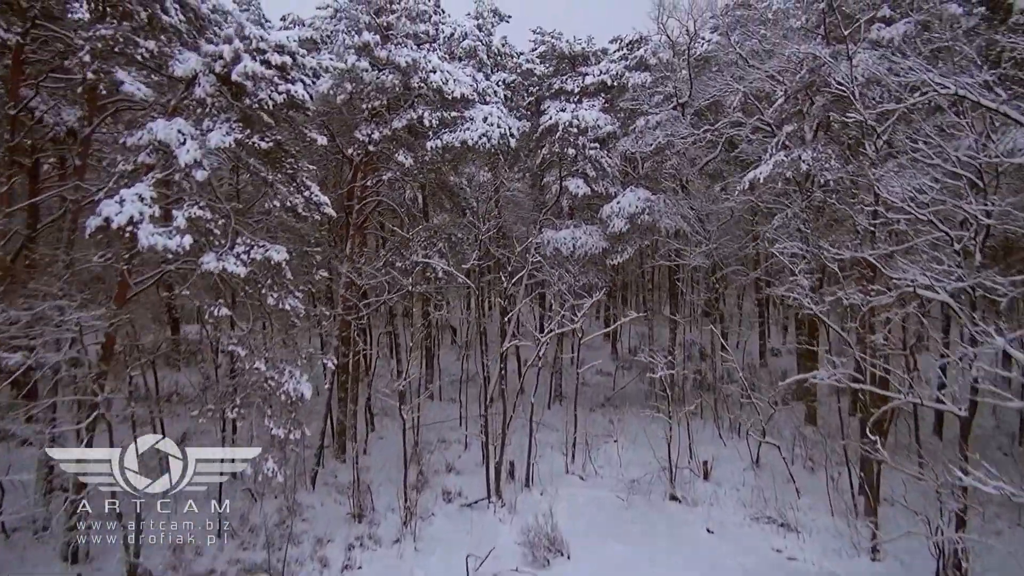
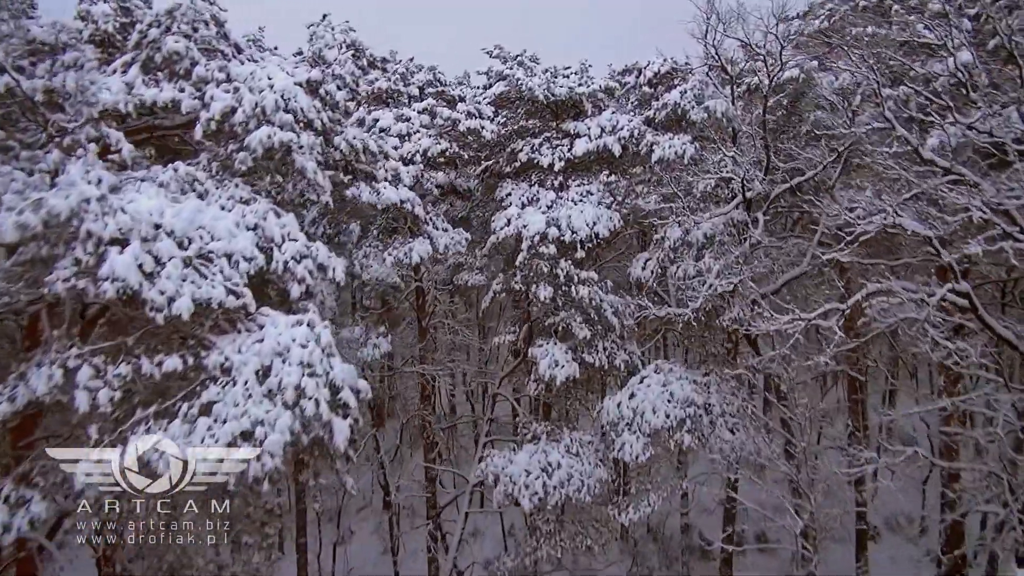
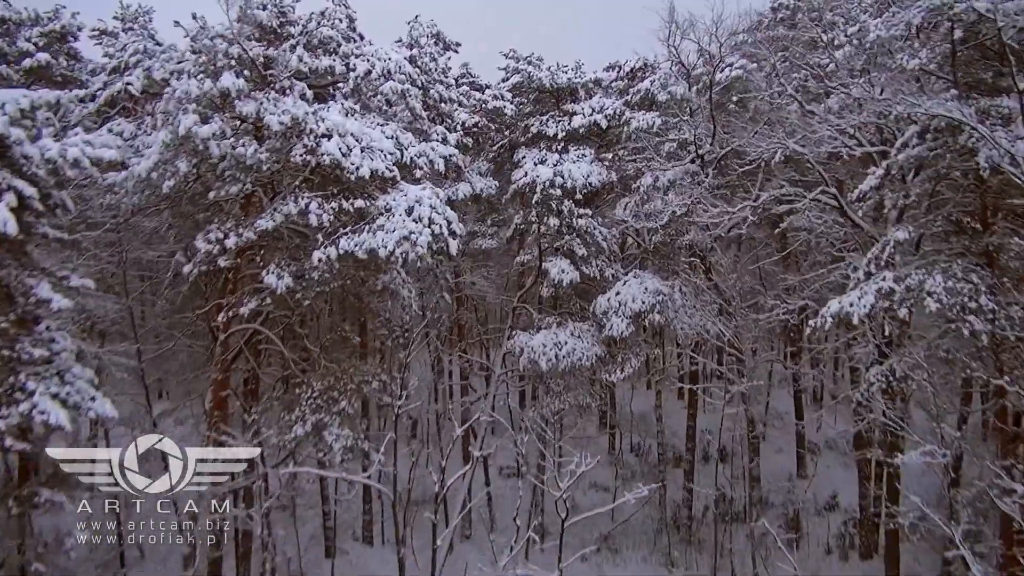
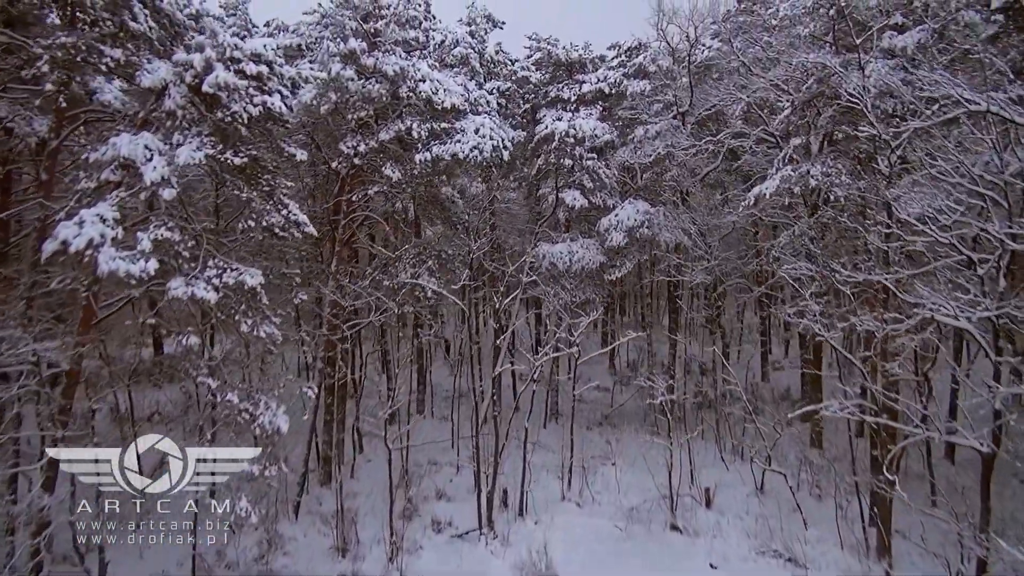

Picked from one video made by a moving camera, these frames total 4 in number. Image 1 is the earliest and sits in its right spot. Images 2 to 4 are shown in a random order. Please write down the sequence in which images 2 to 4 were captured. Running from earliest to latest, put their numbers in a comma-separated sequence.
4, 3, 2
